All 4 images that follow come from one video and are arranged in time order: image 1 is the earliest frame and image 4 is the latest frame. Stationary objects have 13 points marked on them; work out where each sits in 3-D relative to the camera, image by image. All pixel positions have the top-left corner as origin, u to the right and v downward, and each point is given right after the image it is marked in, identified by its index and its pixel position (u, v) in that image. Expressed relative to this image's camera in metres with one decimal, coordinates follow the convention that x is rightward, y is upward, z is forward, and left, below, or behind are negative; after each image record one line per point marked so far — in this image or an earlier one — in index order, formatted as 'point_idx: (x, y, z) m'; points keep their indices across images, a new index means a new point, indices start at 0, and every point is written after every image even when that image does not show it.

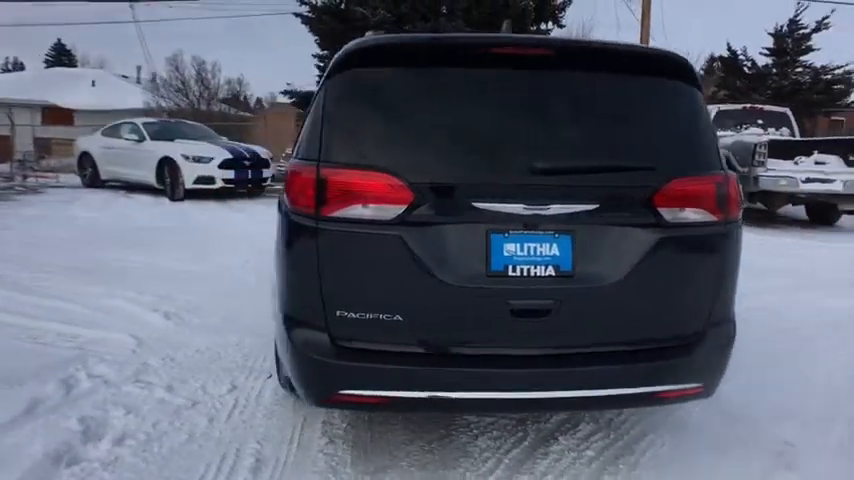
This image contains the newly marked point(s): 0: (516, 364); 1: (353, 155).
0: (+0.3, -0.5, +2.6) m
1: (-0.2, +0.3, +2.6) m
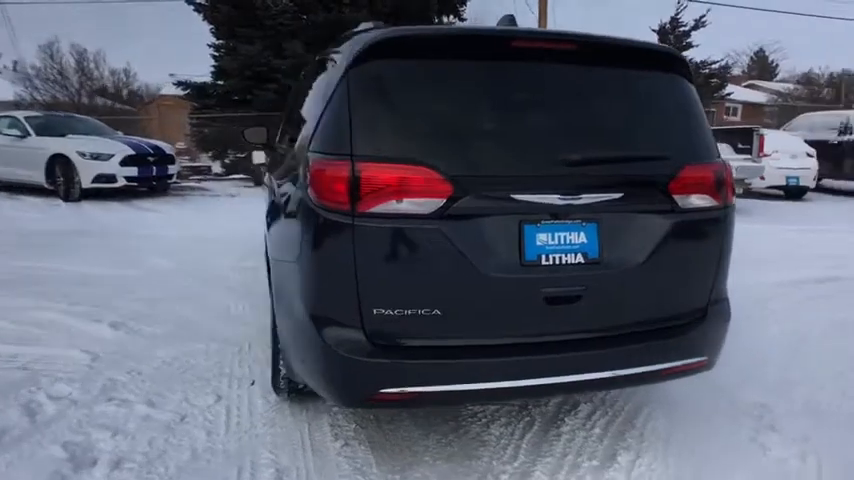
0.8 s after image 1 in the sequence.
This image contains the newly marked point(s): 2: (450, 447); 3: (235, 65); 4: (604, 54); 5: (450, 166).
0: (+0.5, -0.4, +2.6) m
1: (-0.1, +0.3, +2.5) m
2: (+0.1, -0.9, +3.0) m
3: (-3.6, +3.4, +13.6) m
4: (+0.8, +0.7, +2.8) m
5: (+0.1, +0.3, +2.5) m
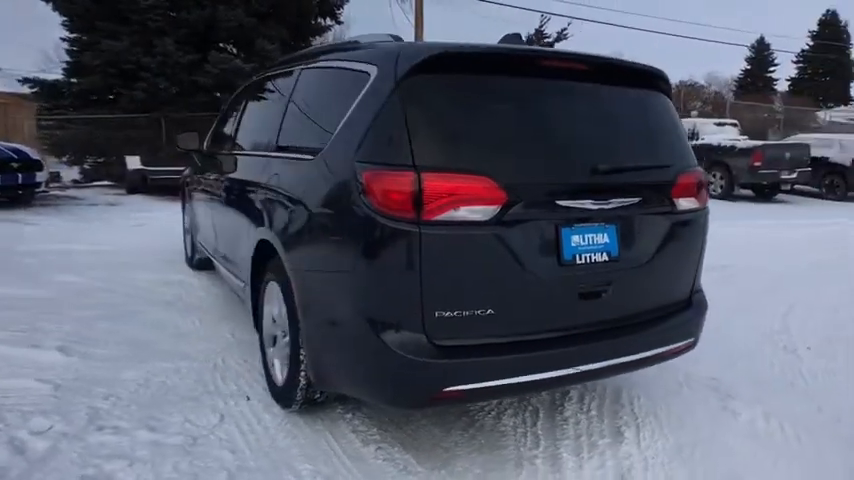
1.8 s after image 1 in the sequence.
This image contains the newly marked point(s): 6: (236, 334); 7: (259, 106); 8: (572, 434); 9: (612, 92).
0: (+0.7, -0.4, +2.9) m
1: (+0.1, +0.3, +2.6) m
2: (+0.2, -0.9, +3.2) m
3: (-6.0, +3.2, +12.6) m
4: (+0.9, +0.8, +3.2) m
5: (+0.3, +0.2, +2.7) m
6: (-1.2, -0.6, +4.4) m
7: (-1.0, +0.8, +4.4) m
8: (+0.7, -0.9, +3.2) m
9: (+0.9, +0.7, +3.2) m
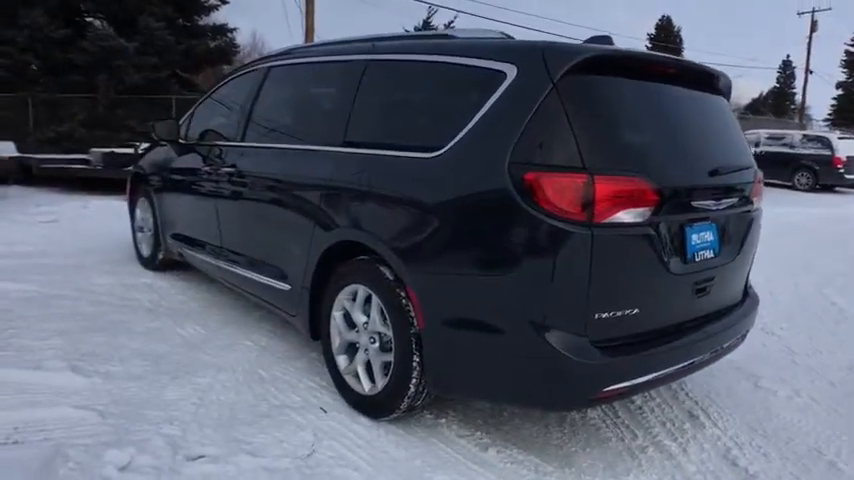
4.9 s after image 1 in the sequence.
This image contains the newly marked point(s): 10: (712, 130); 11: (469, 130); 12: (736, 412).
0: (+1.2, -0.4, +3.0) m
1: (+0.7, +0.3, +2.6) m
2: (+0.7, -0.9, +3.2) m
3: (-7.7, +3.3, +10.8) m
4: (+1.3, +0.8, +3.4) m
5: (+0.9, +0.2, +2.7) m
6: (-1.0, -0.6, +4.1) m
7: (-0.8, +0.8, +4.1) m
8: (+1.1, -0.9, +3.4) m
9: (+1.3, +0.7, +3.3) m
10: (+1.3, +0.5, +3.3) m
11: (+0.2, +0.5, +2.9) m
12: (+1.6, -0.9, +3.6) m
